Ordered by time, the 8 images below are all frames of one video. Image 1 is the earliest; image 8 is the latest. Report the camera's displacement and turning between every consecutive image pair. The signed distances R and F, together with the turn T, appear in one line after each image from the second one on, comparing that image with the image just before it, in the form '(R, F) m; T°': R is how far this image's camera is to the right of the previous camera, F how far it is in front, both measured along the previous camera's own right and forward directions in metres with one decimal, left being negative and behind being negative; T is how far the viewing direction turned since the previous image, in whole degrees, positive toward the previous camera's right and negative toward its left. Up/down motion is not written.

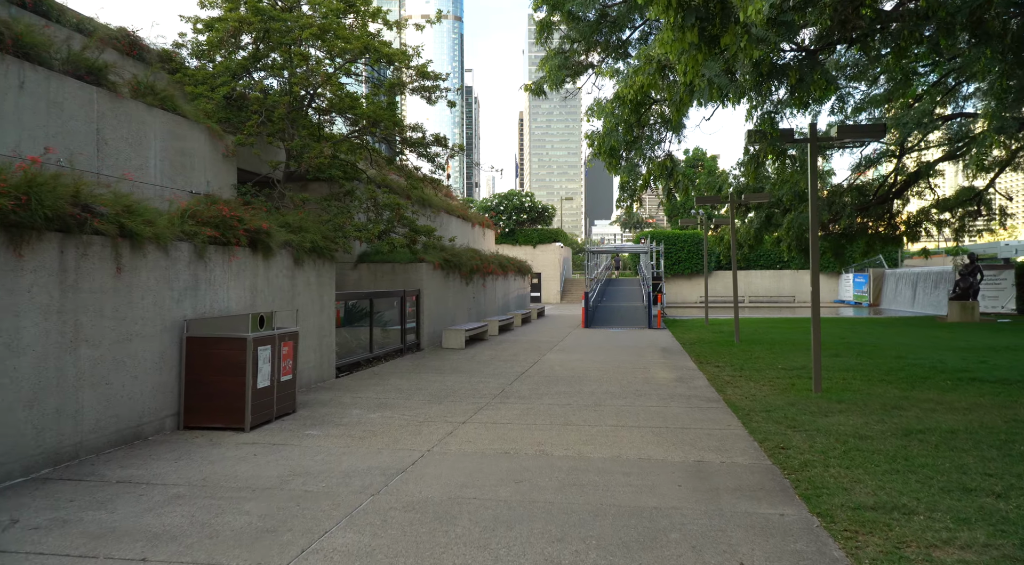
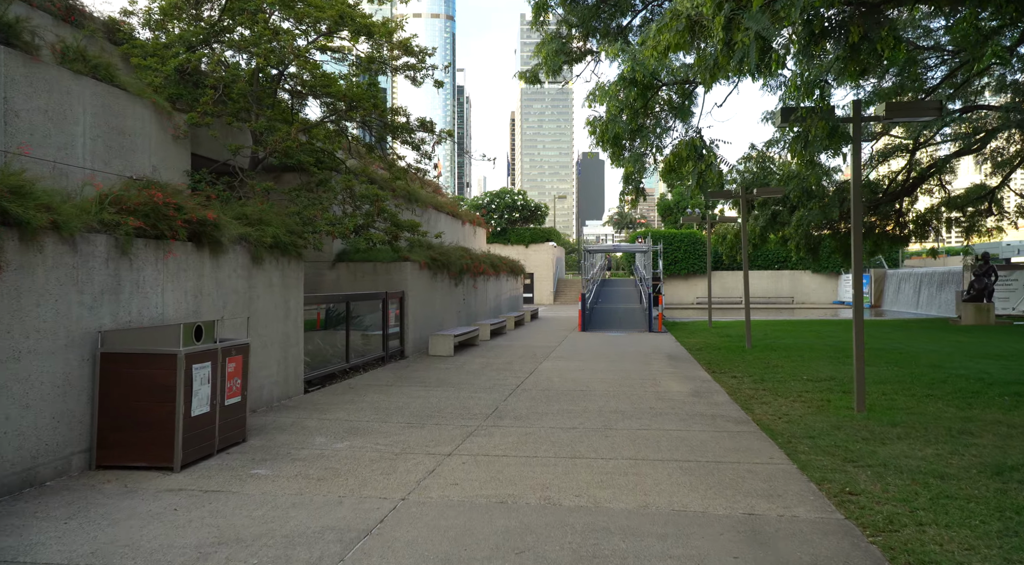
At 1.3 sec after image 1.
(0.0, +1.4) m; +1°
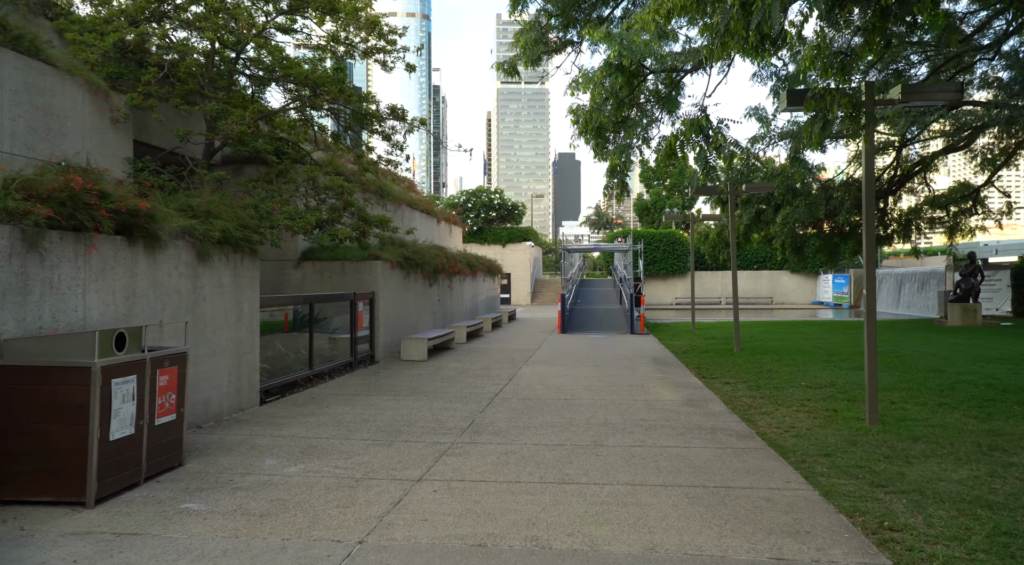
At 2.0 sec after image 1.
(0.0, +0.9) m; +2°
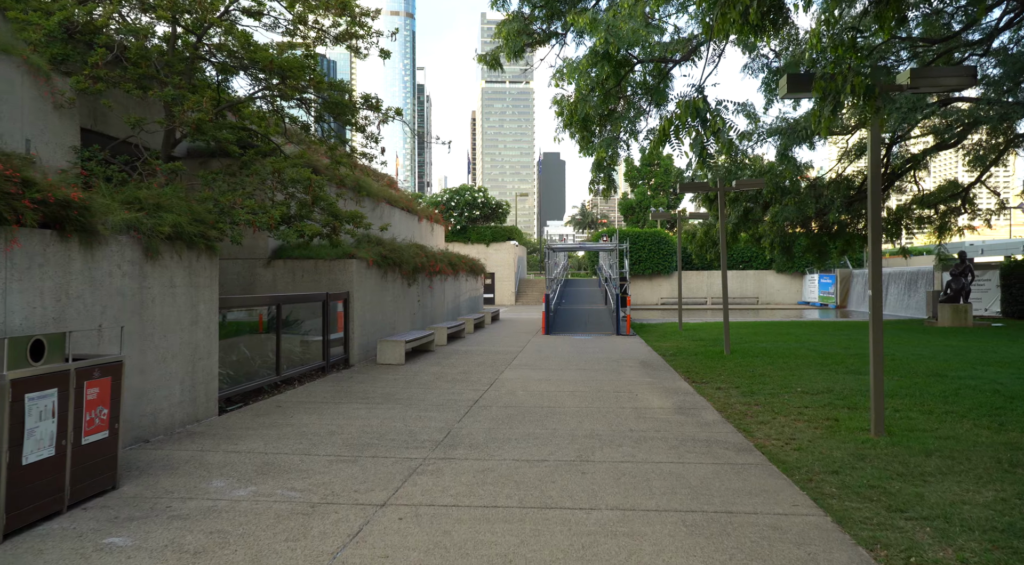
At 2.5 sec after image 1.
(+0.1, +0.6) m; +1°
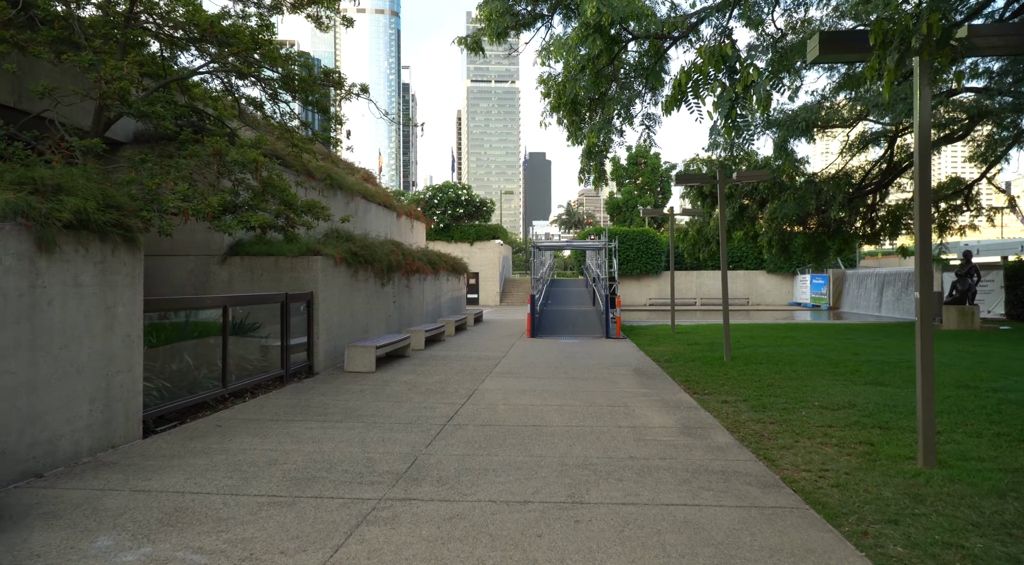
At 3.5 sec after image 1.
(+0.1, +1.2) m; +1°
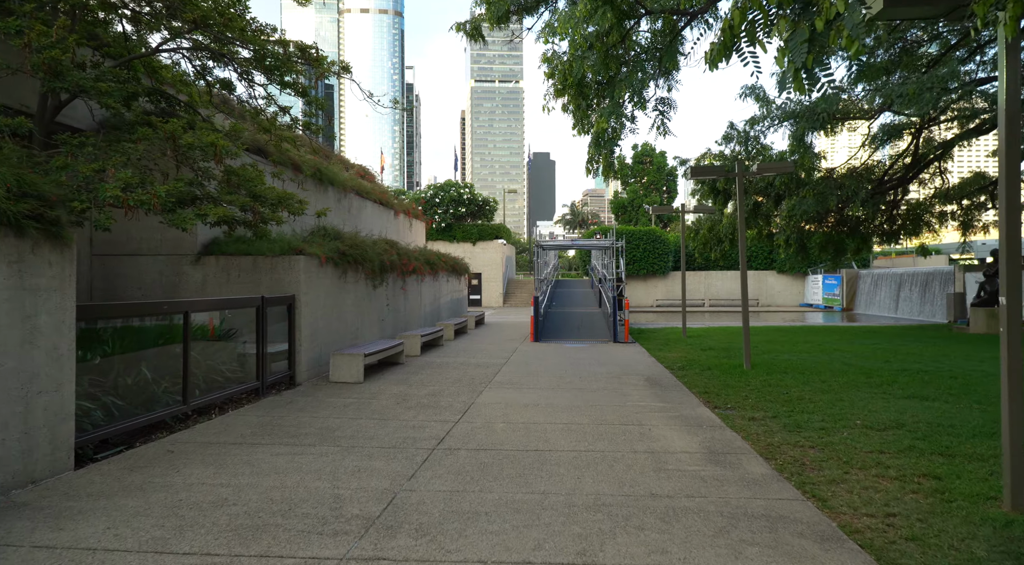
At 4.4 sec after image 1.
(+0.1, +1.1) m; 0°
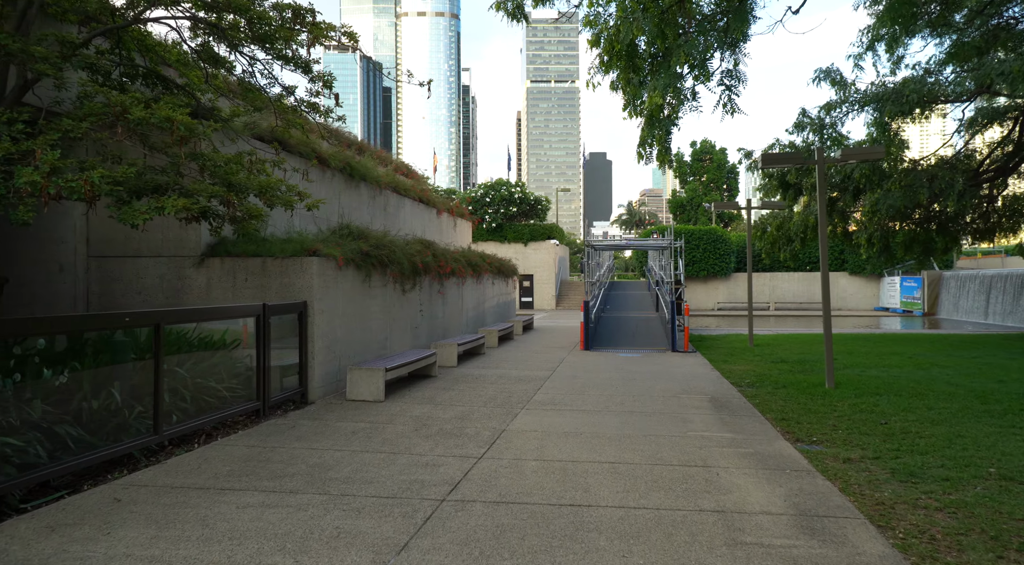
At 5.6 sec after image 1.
(+0.2, +1.5) m; -5°
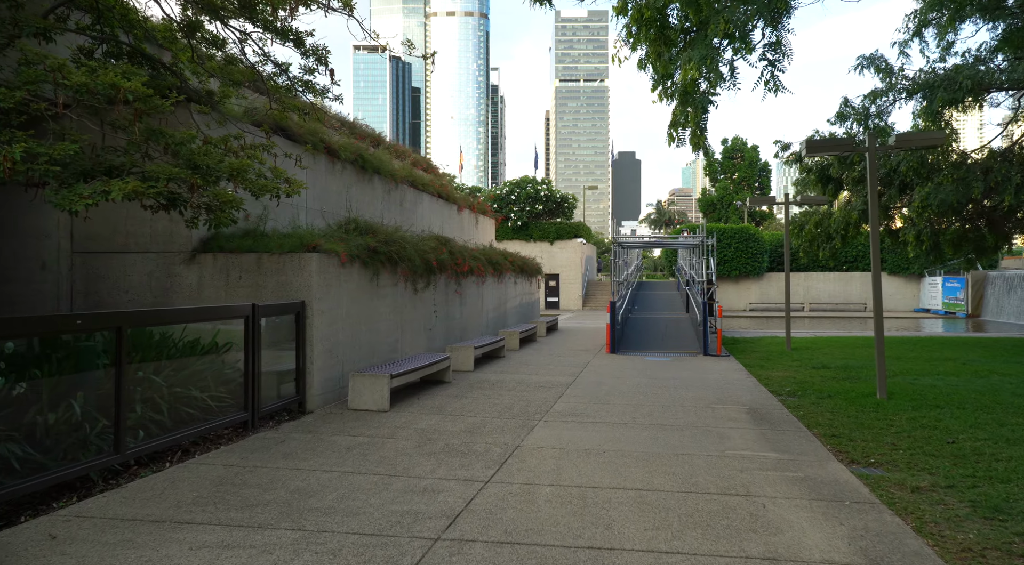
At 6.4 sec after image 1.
(+0.1, +0.9) m; -2°
